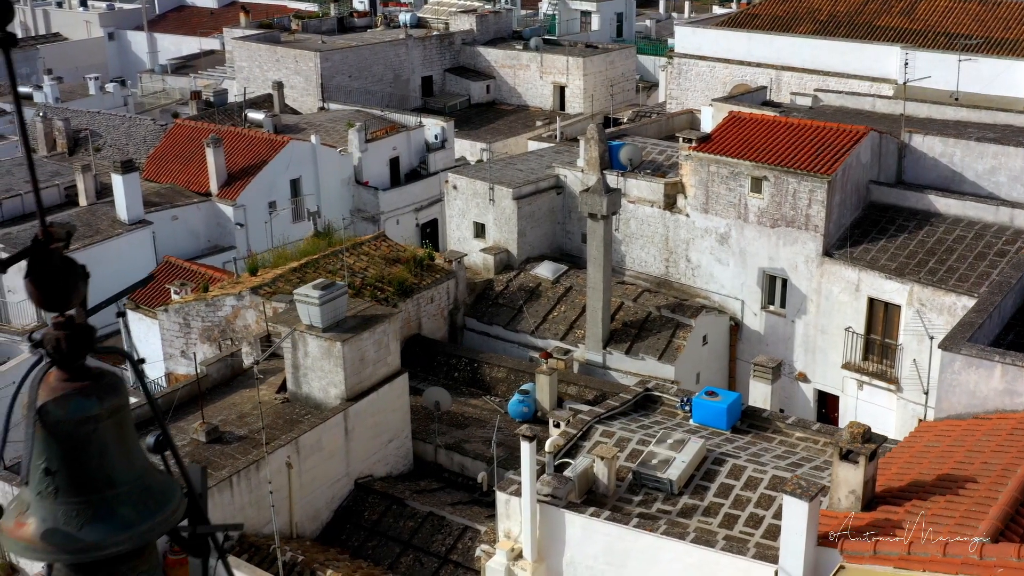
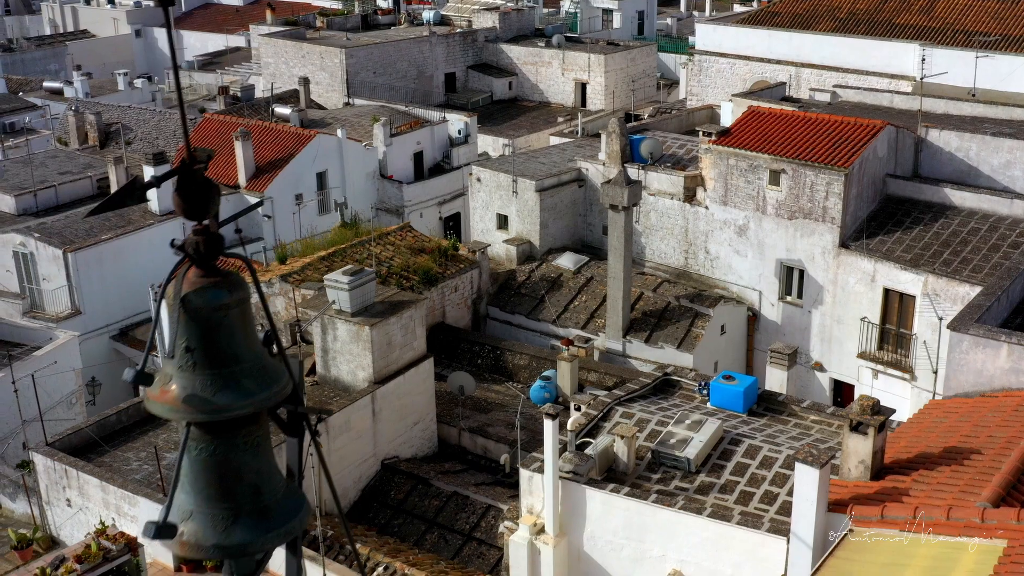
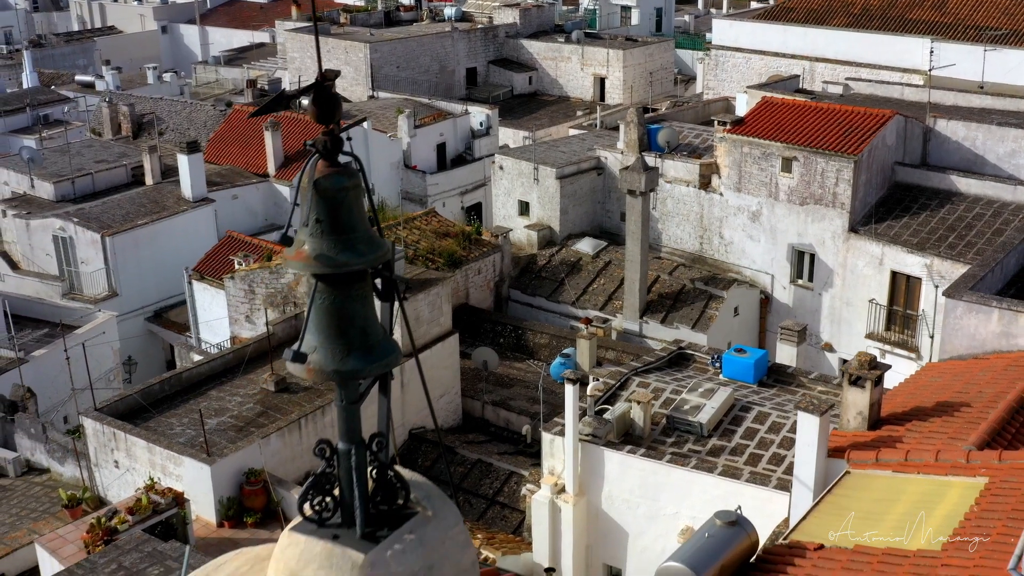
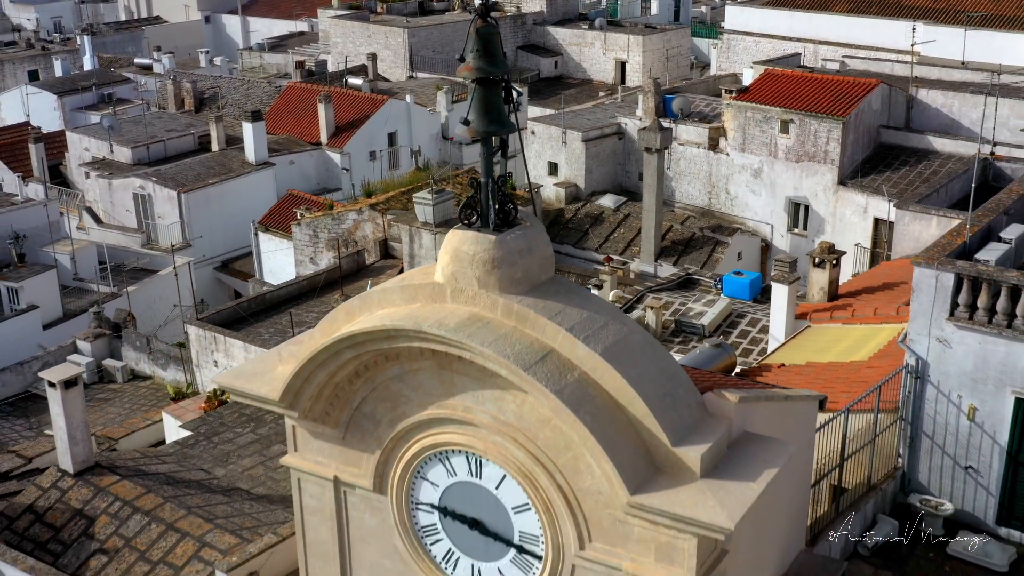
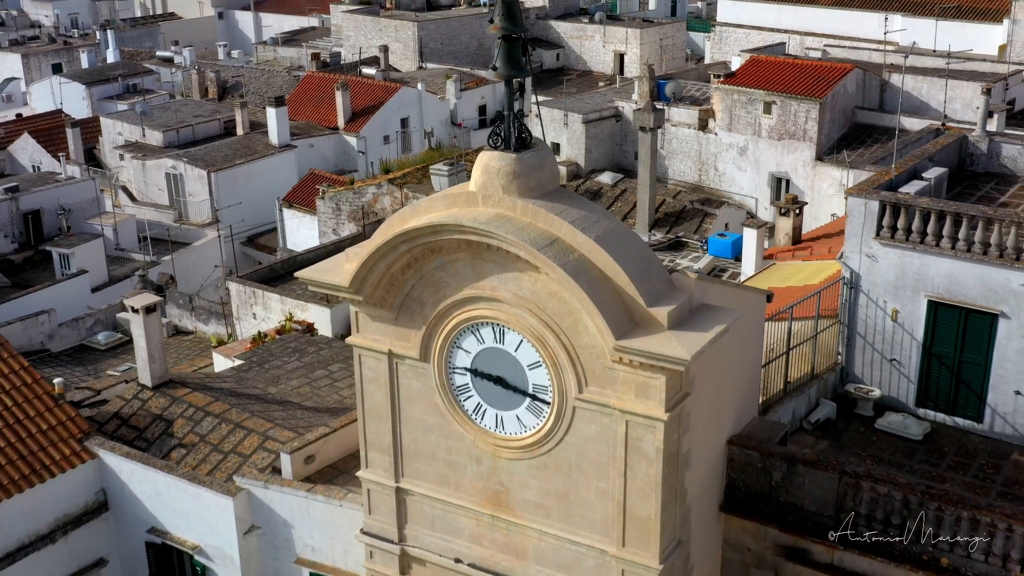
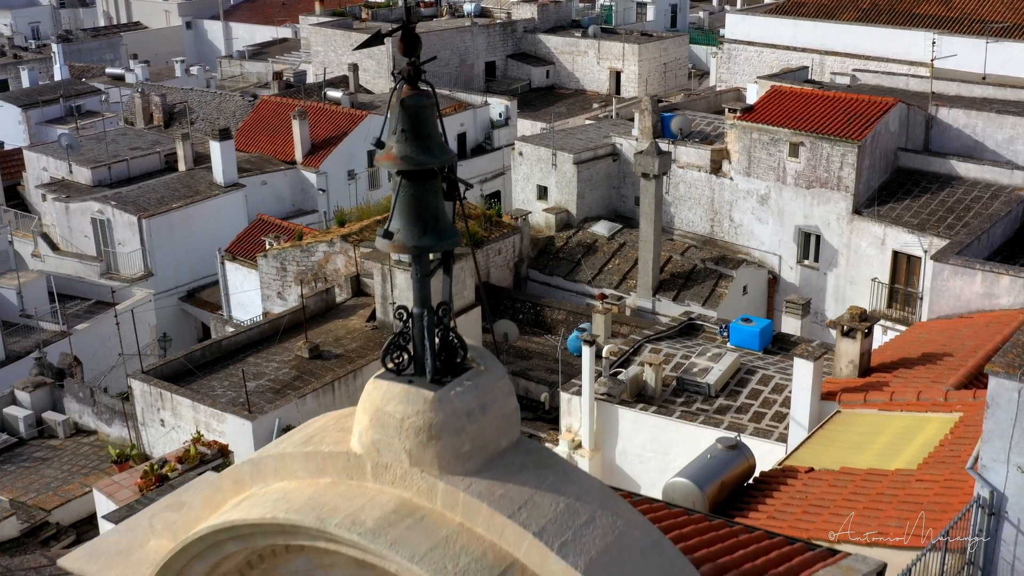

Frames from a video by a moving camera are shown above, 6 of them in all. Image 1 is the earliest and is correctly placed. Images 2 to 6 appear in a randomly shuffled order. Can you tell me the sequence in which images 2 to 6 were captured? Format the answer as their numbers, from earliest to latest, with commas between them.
2, 3, 6, 4, 5
